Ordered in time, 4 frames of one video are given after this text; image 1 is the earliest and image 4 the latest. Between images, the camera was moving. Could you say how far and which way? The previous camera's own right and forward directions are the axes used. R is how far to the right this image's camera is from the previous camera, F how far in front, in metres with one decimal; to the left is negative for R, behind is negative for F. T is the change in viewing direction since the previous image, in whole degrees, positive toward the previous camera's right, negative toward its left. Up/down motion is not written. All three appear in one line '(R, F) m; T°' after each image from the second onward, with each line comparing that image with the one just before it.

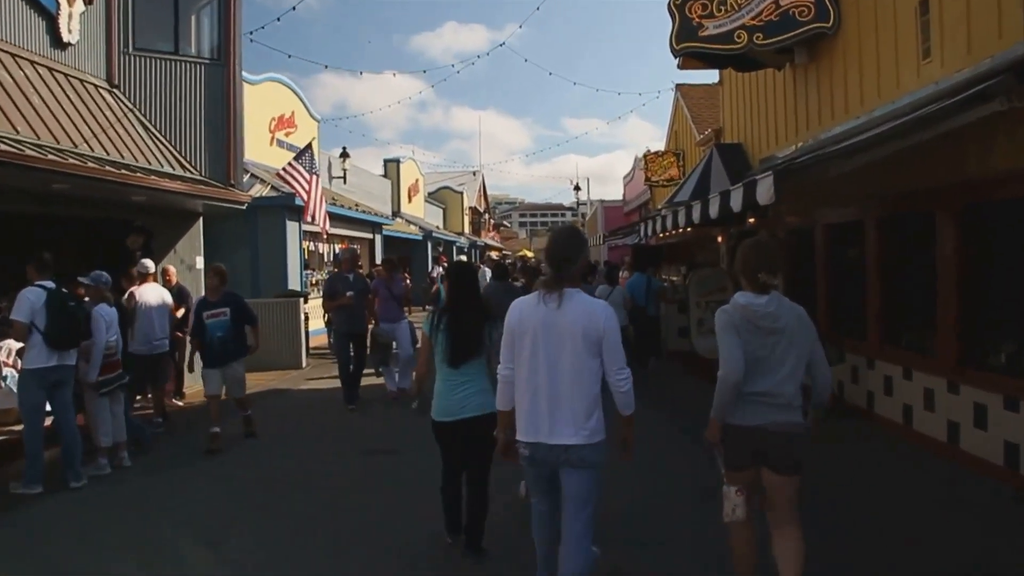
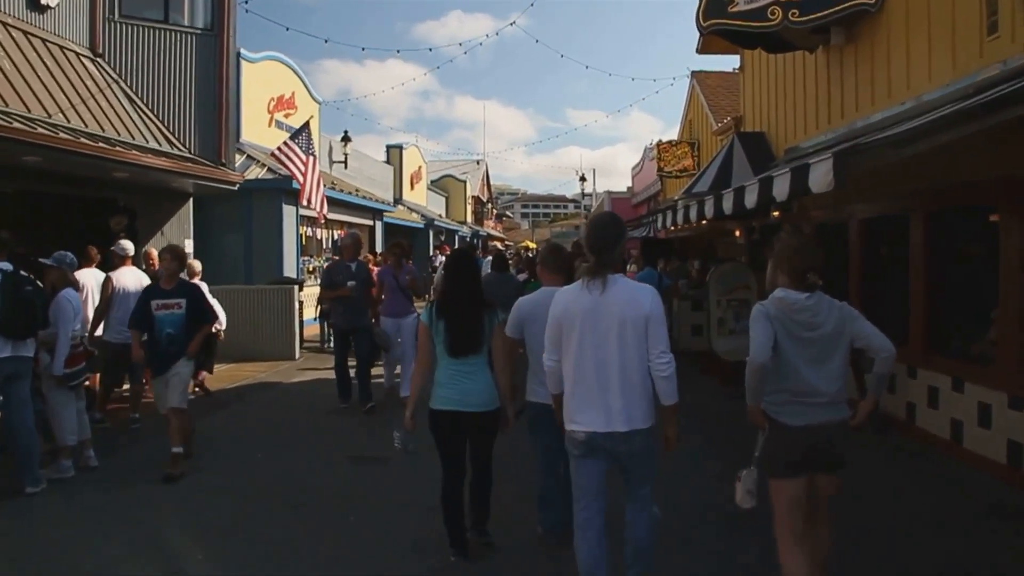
(-0.1, +0.7) m; 0°
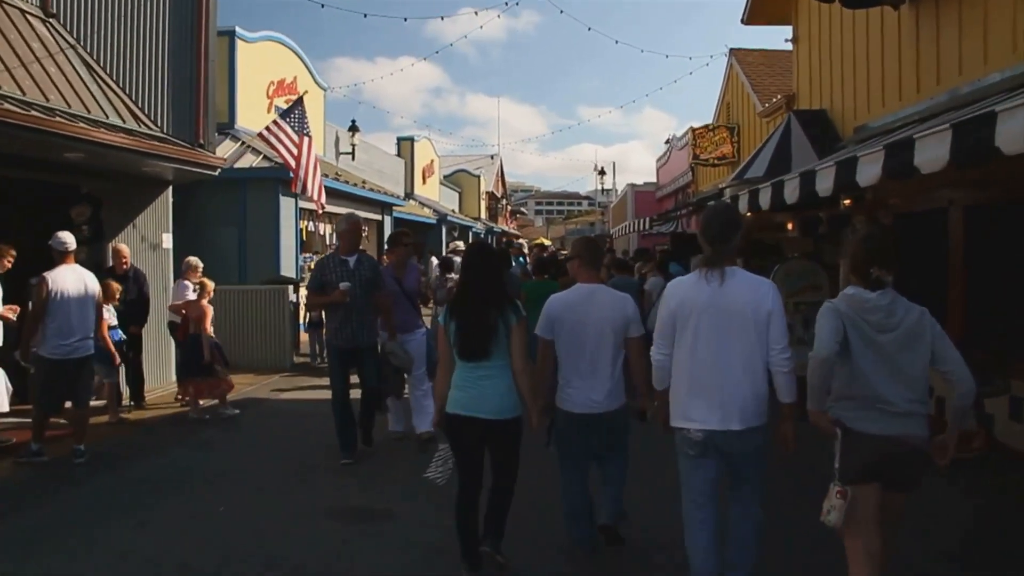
(-0.1, +1.6) m; -1°
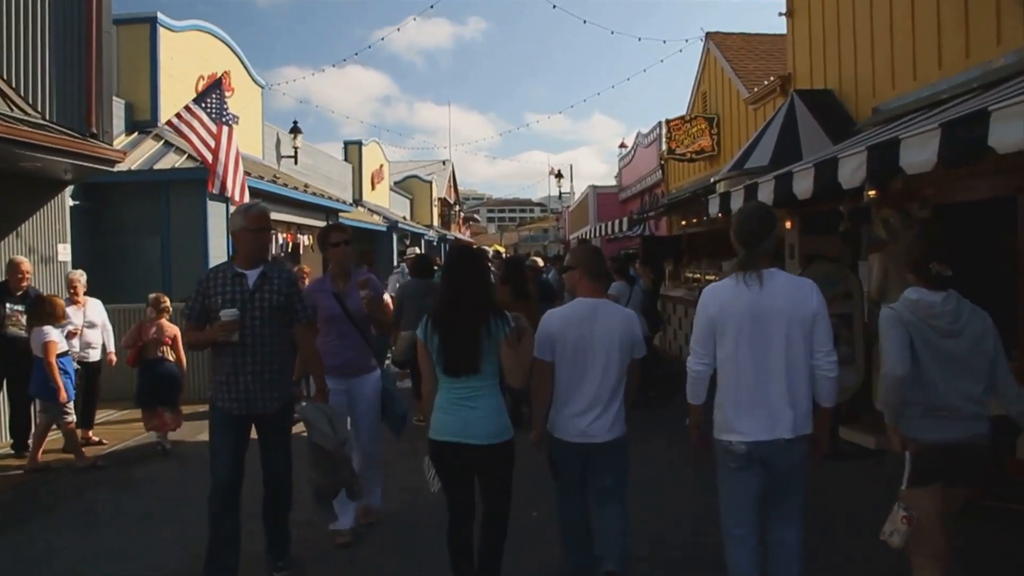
(-0.1, +1.6) m; +3°
